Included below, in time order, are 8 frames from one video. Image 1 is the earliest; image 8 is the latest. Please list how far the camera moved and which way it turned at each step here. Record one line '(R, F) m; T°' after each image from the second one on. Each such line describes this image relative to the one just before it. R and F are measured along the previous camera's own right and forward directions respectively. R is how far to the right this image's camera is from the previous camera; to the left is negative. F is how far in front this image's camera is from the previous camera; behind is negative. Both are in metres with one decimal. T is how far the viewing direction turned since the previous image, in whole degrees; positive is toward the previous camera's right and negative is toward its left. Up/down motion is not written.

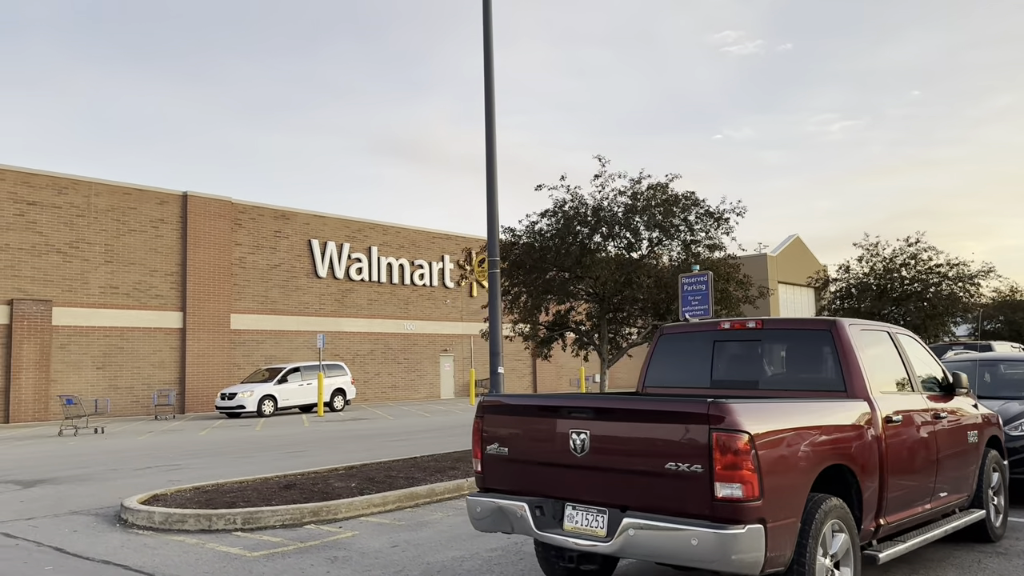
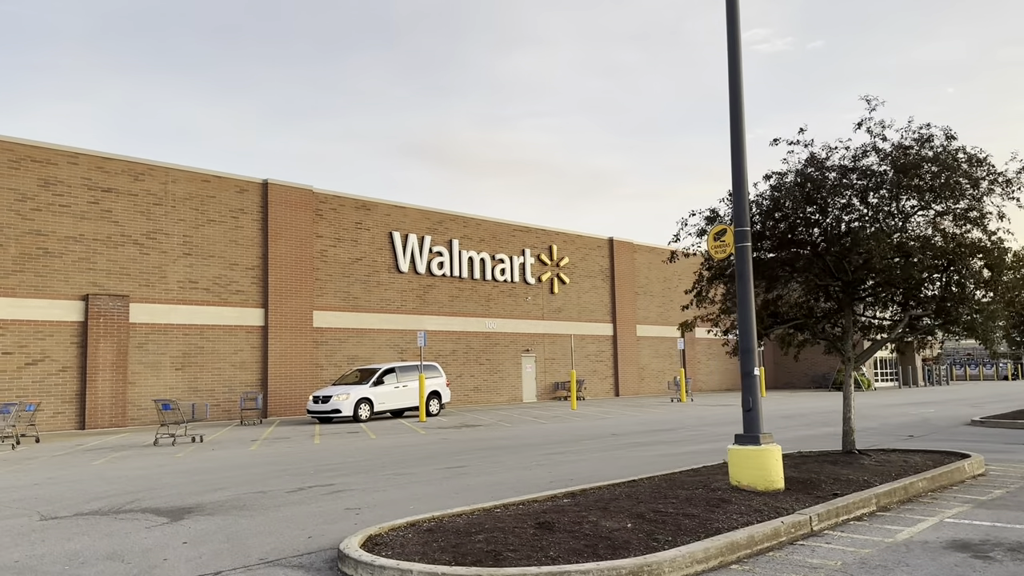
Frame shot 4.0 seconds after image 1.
(-2.7, +2.5) m; -2°
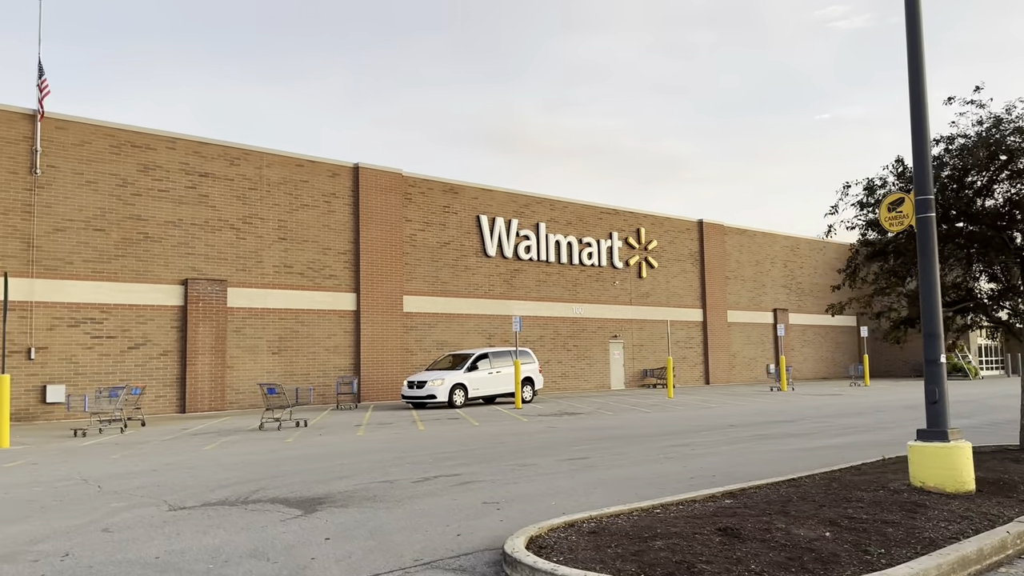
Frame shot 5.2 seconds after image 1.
(-0.9, +0.7) m; -5°
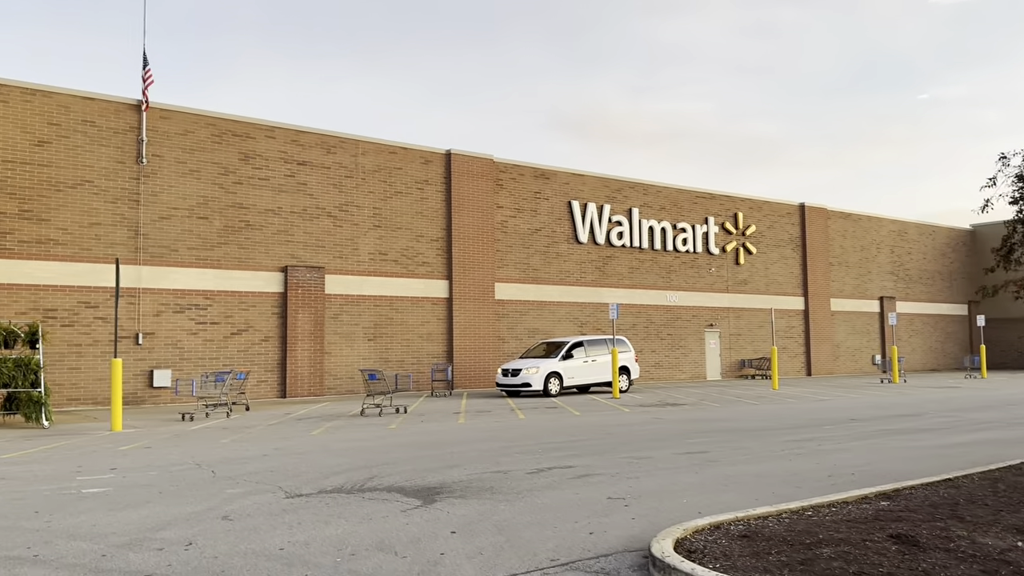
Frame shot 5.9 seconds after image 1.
(-0.5, +0.5) m; -6°
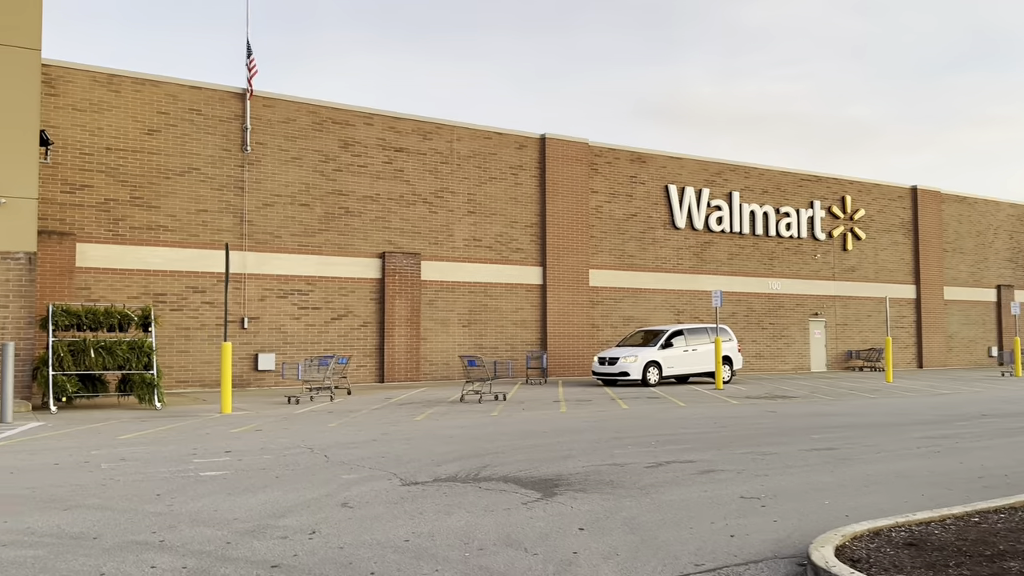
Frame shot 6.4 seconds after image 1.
(-0.4, +0.4) m; -6°
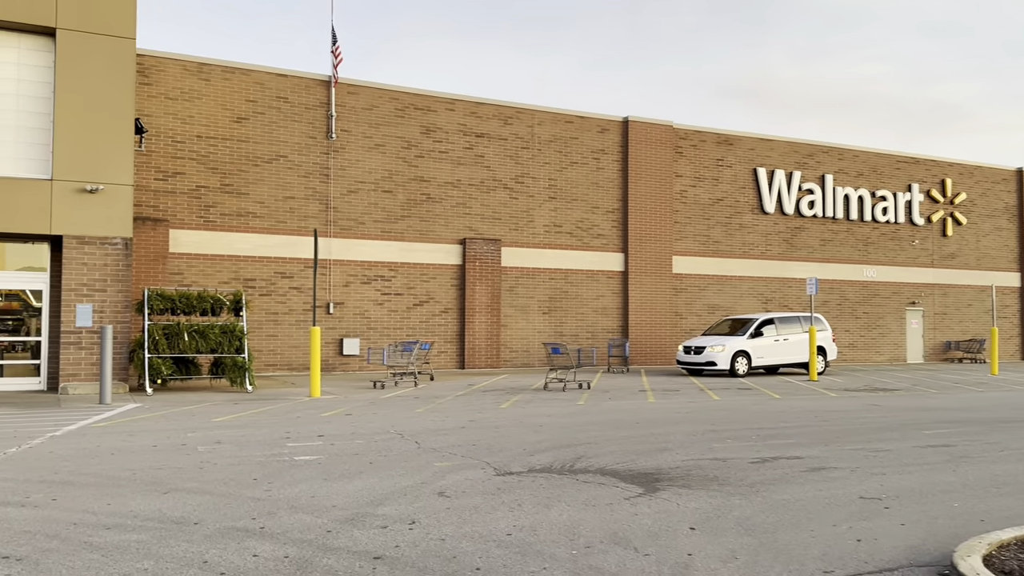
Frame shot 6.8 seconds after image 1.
(-0.2, +0.3) m; -5°
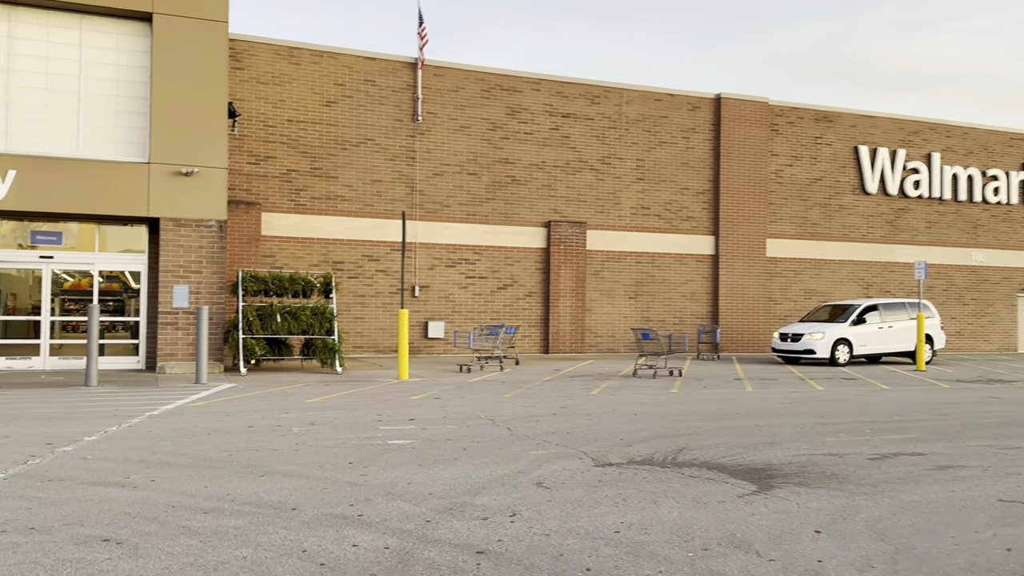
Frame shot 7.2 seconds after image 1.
(-0.2, +0.4) m; -6°
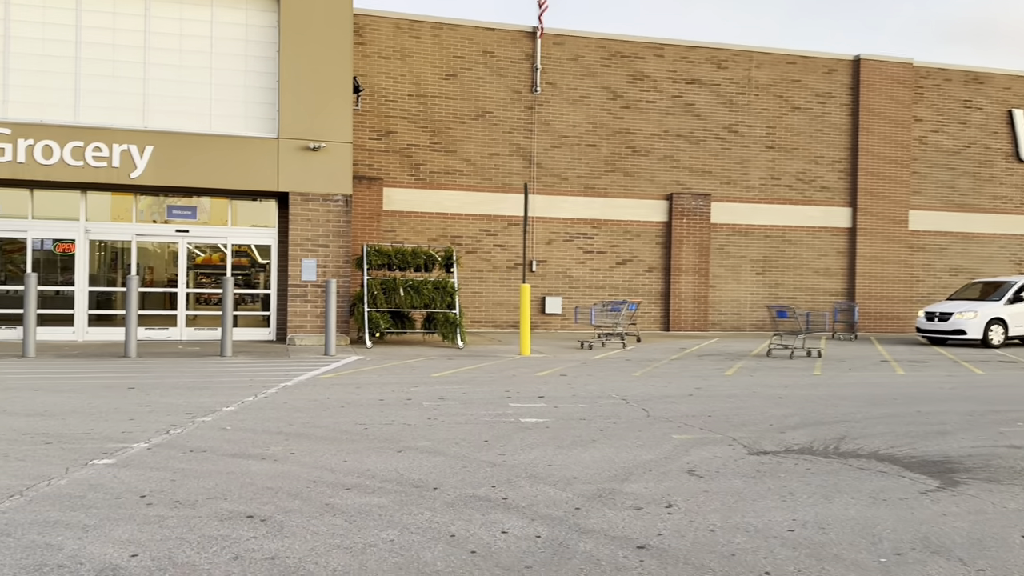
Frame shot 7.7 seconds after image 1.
(-0.3, +0.4) m; -8°
